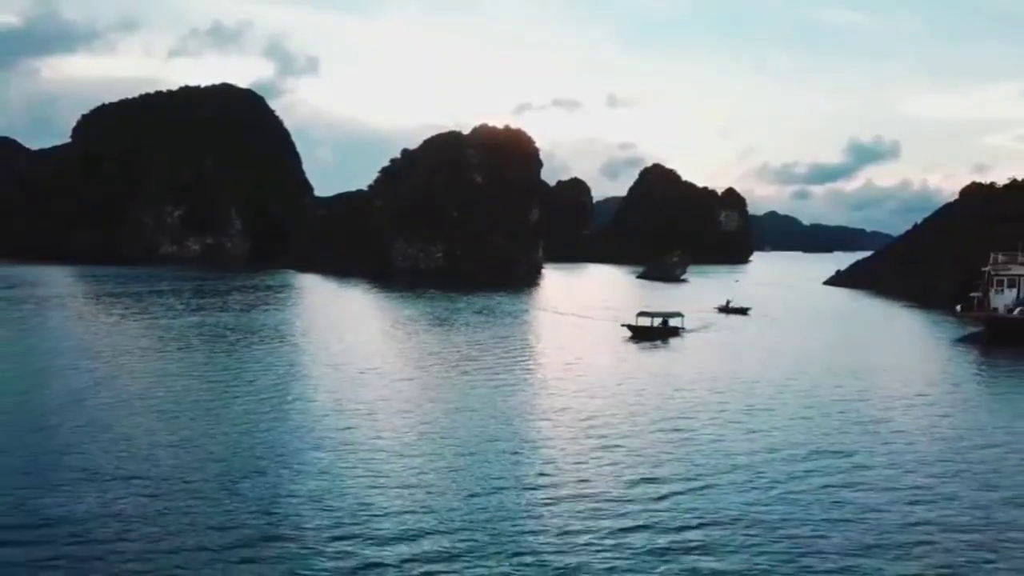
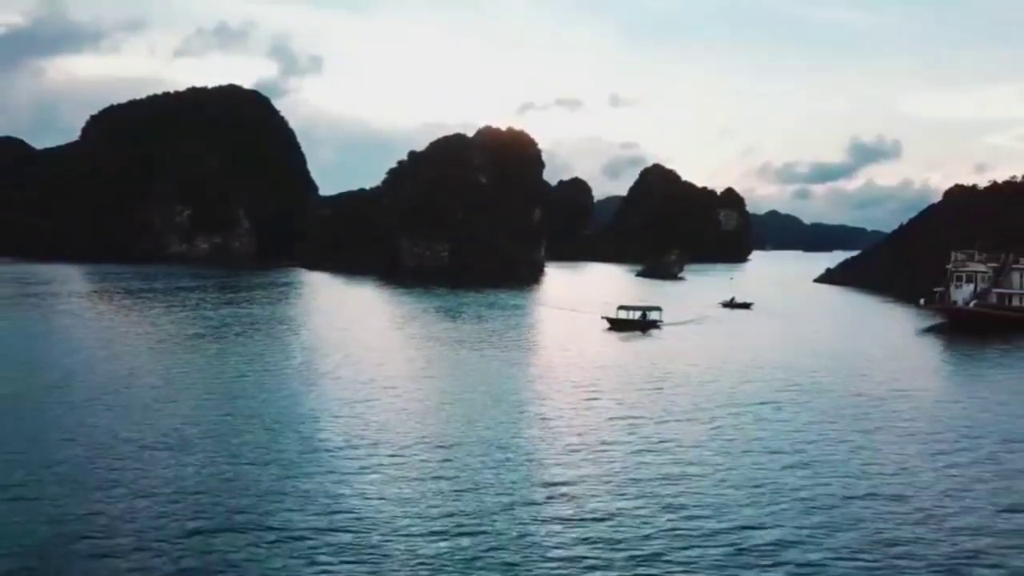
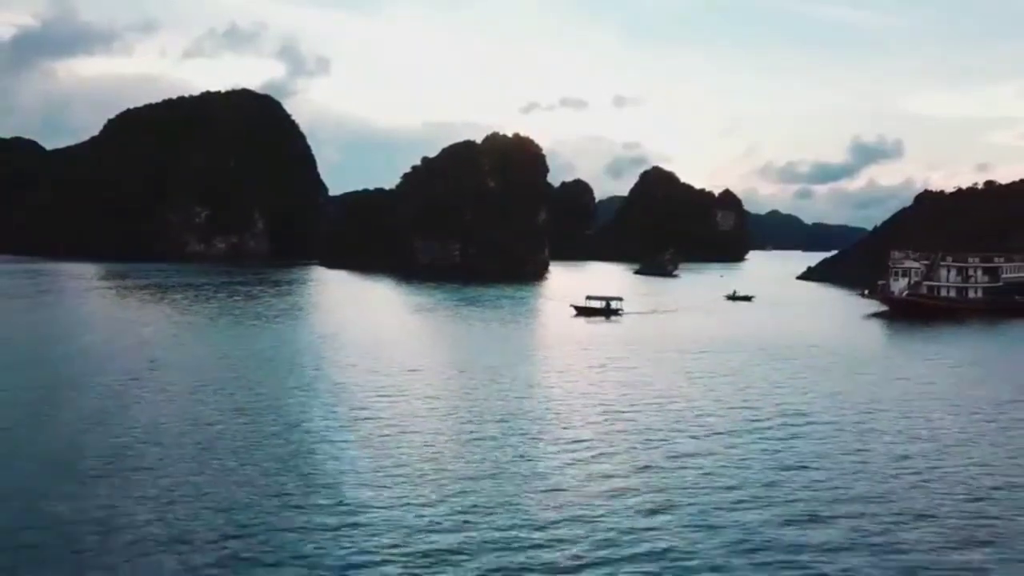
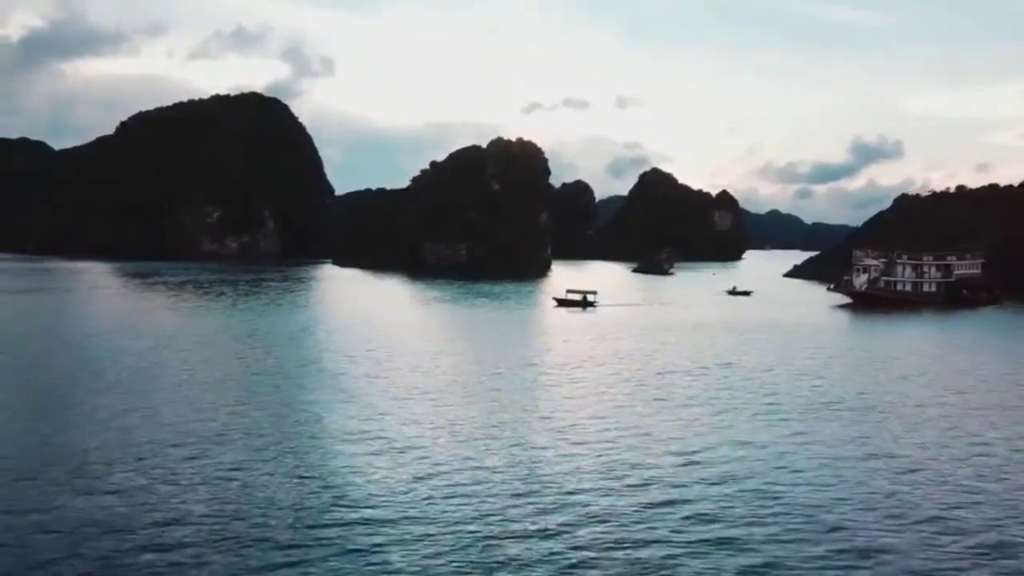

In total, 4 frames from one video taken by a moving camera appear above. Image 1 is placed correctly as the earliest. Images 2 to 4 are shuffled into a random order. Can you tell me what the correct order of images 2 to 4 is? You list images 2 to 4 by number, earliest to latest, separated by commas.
2, 3, 4
